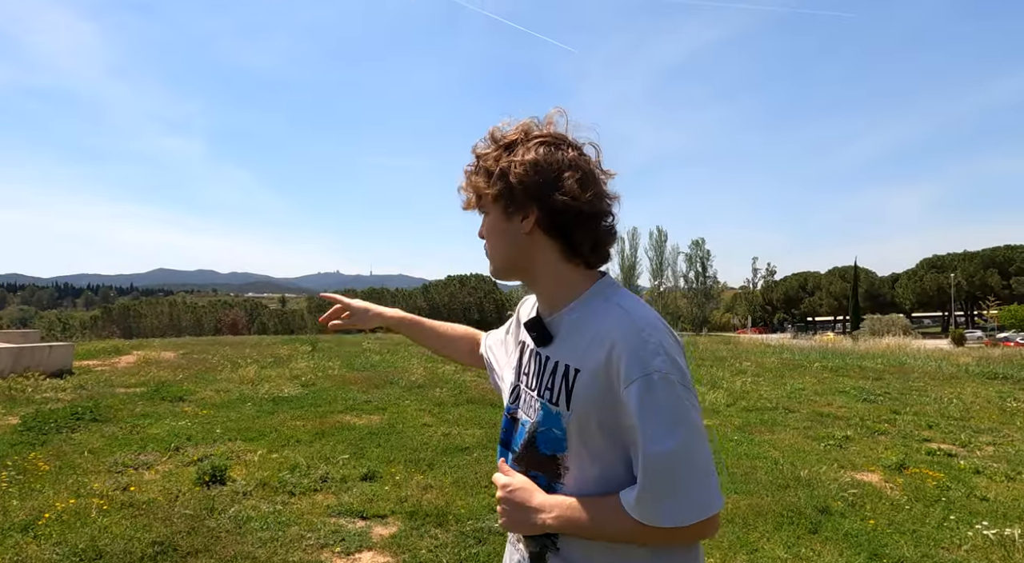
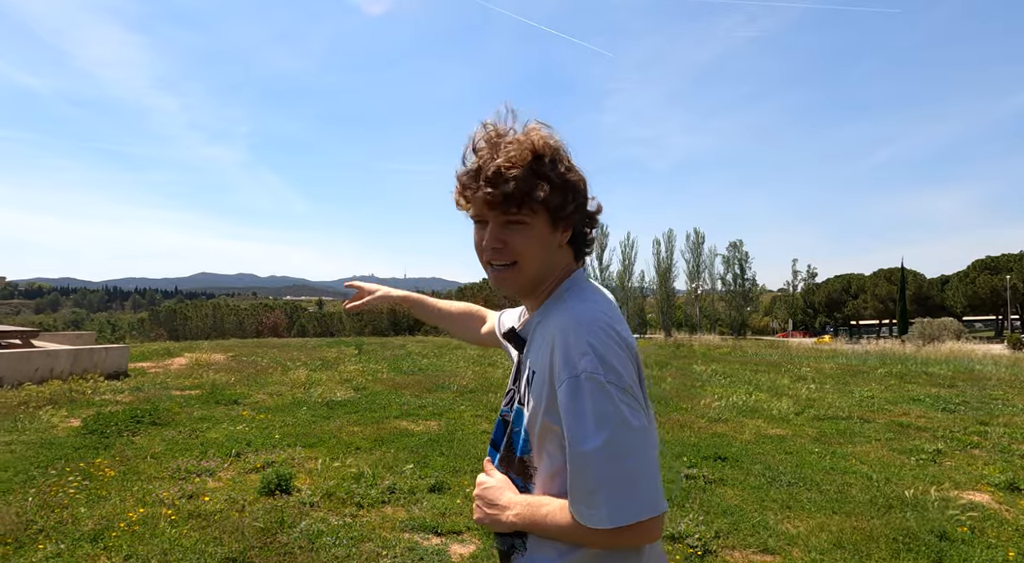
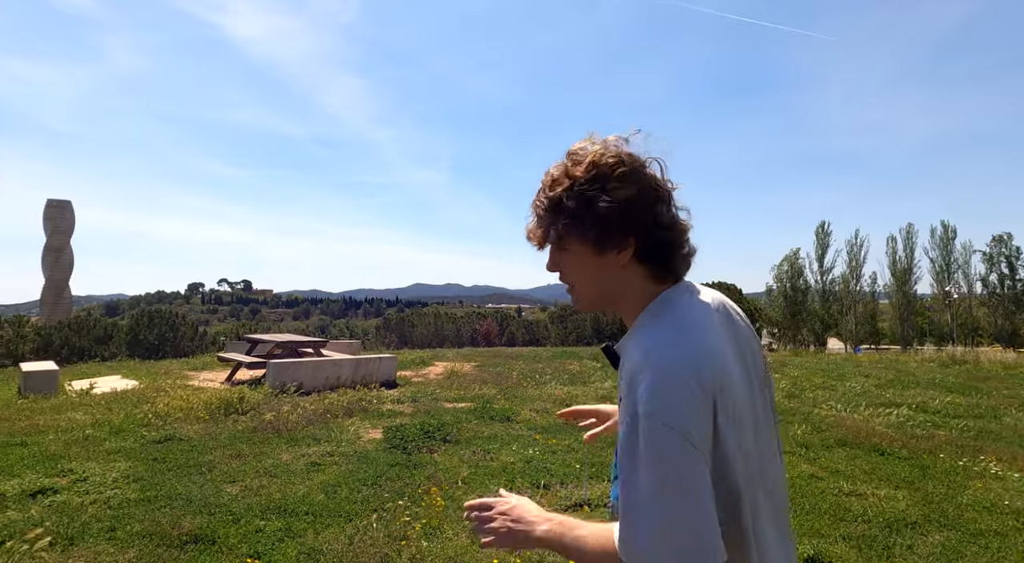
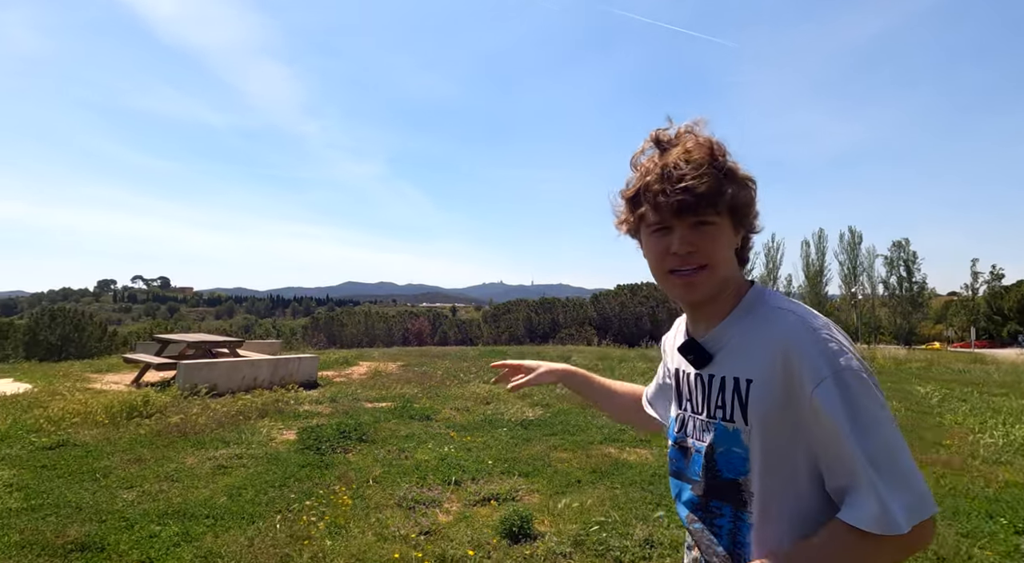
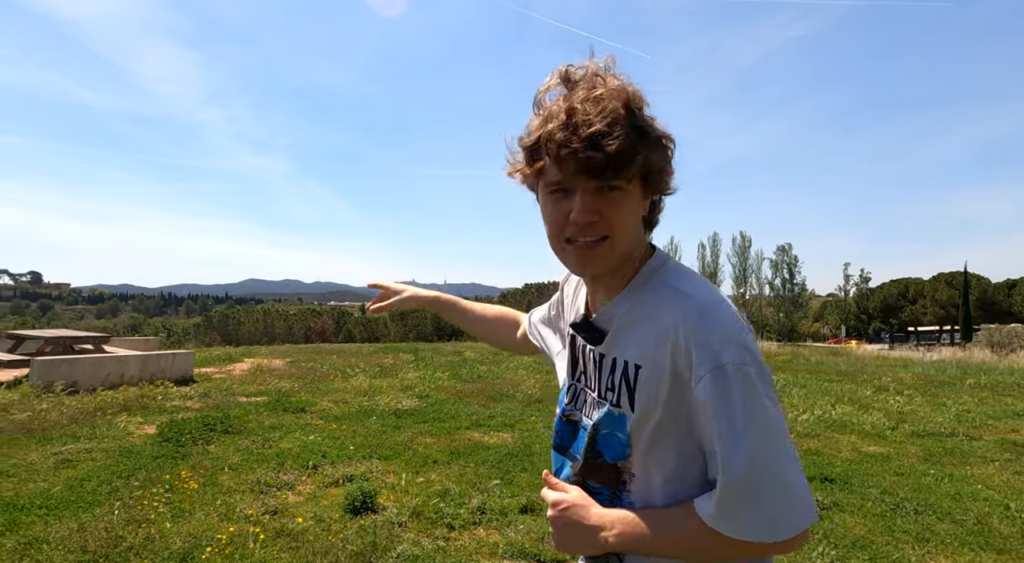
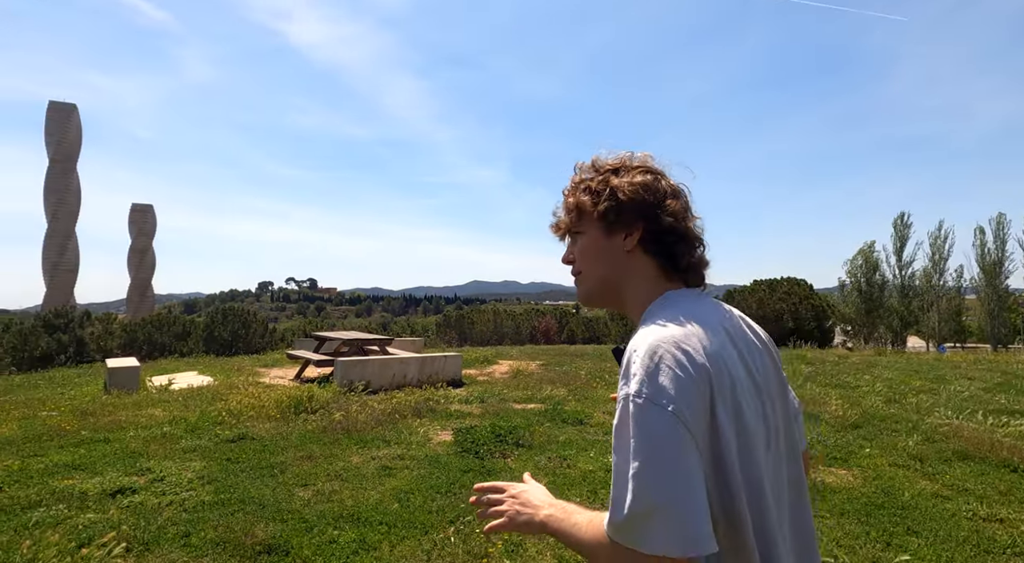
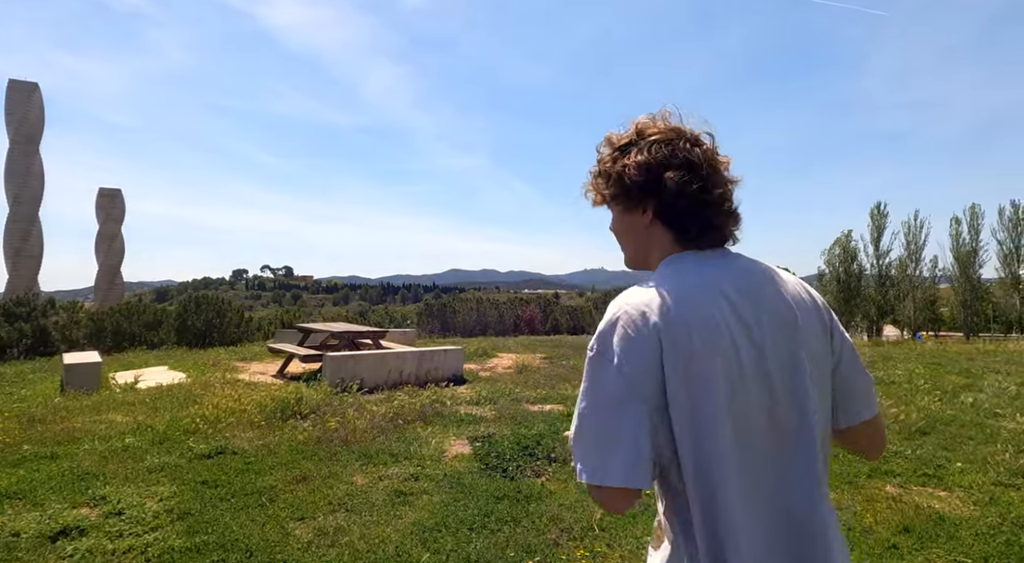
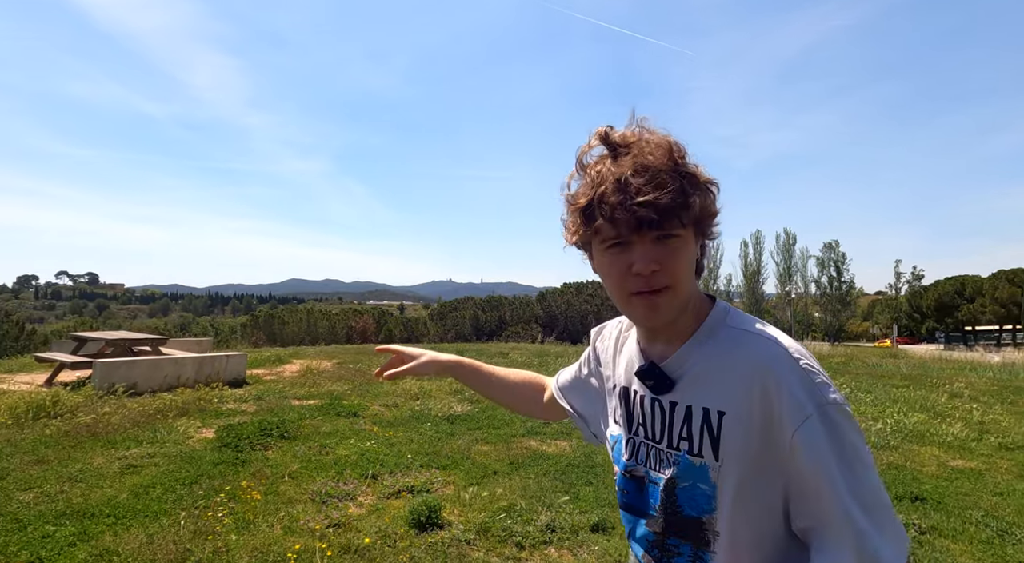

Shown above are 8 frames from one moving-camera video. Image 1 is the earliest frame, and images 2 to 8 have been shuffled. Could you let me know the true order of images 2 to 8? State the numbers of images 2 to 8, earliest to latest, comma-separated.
2, 5, 8, 4, 3, 6, 7
